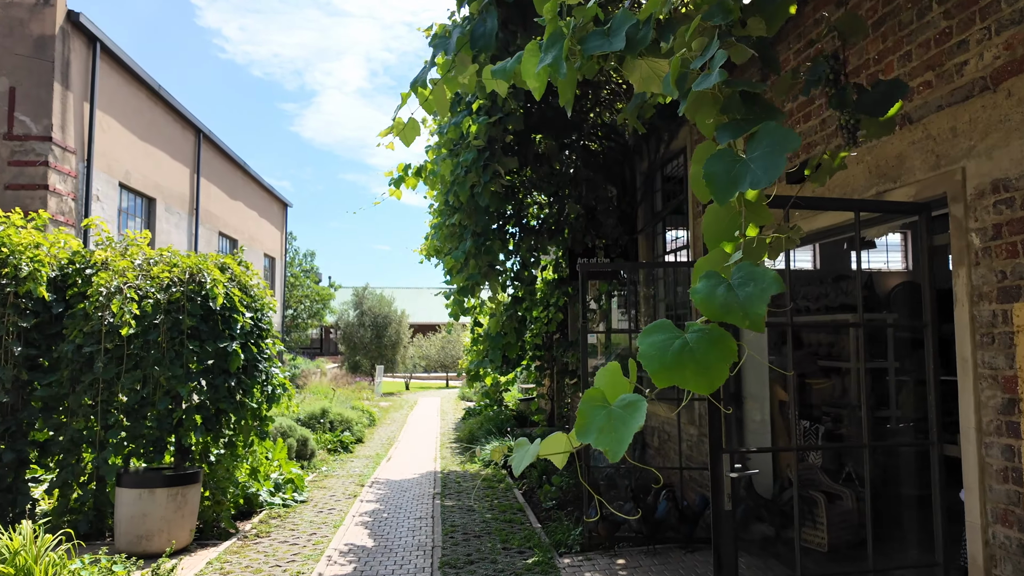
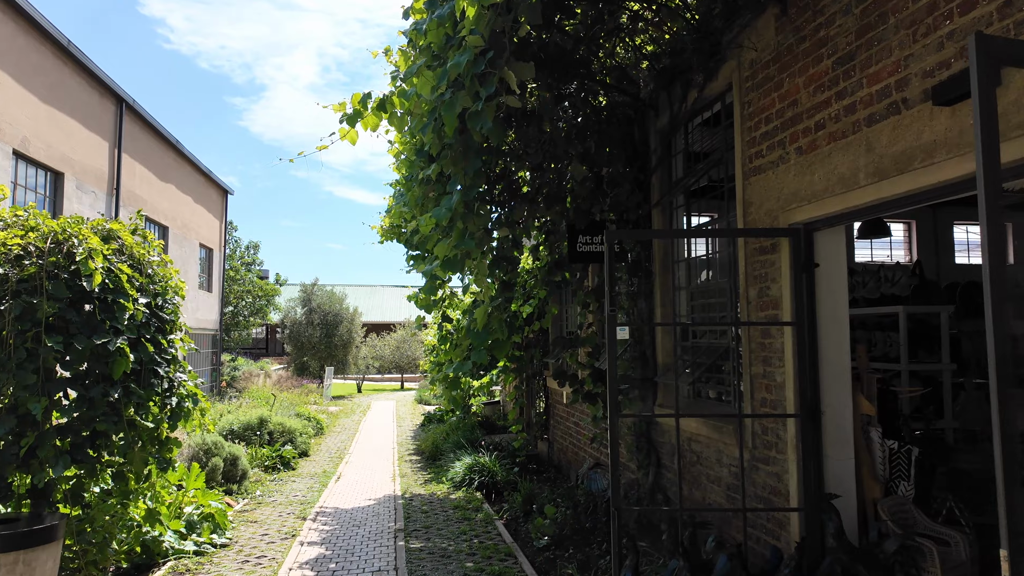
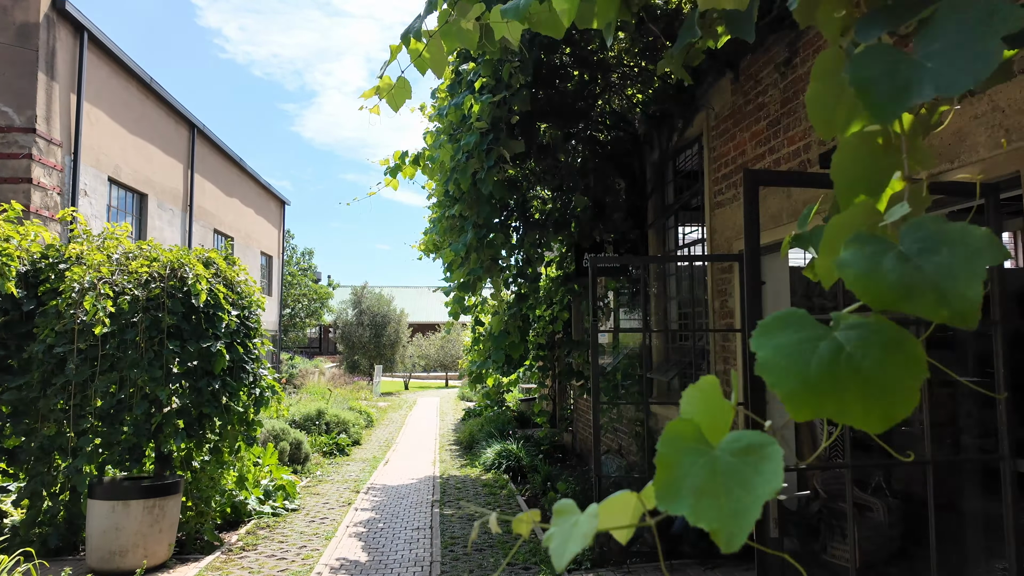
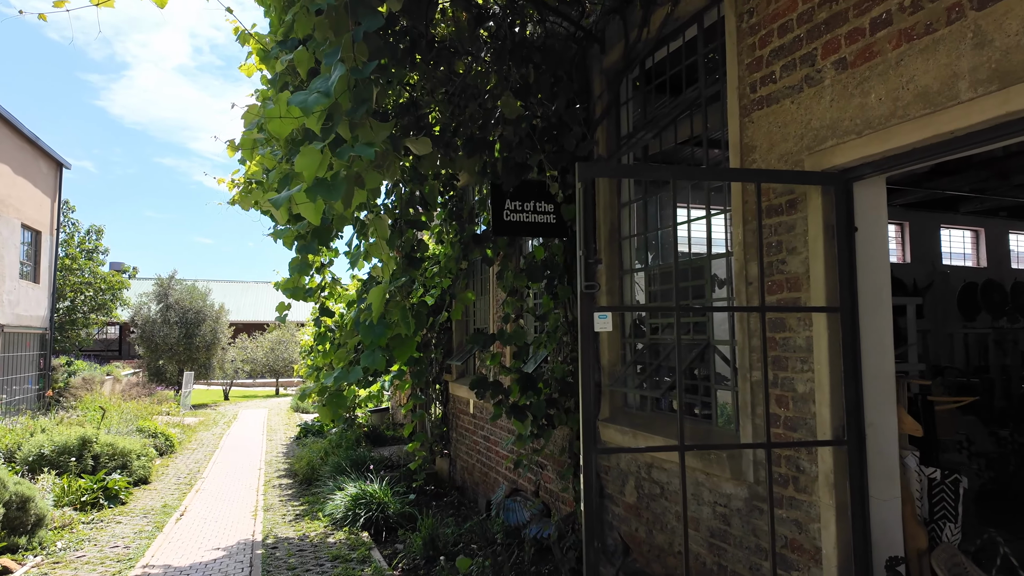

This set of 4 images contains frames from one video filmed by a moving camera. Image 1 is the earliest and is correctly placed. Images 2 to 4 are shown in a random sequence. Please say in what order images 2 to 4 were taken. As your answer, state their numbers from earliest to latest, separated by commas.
3, 2, 4
